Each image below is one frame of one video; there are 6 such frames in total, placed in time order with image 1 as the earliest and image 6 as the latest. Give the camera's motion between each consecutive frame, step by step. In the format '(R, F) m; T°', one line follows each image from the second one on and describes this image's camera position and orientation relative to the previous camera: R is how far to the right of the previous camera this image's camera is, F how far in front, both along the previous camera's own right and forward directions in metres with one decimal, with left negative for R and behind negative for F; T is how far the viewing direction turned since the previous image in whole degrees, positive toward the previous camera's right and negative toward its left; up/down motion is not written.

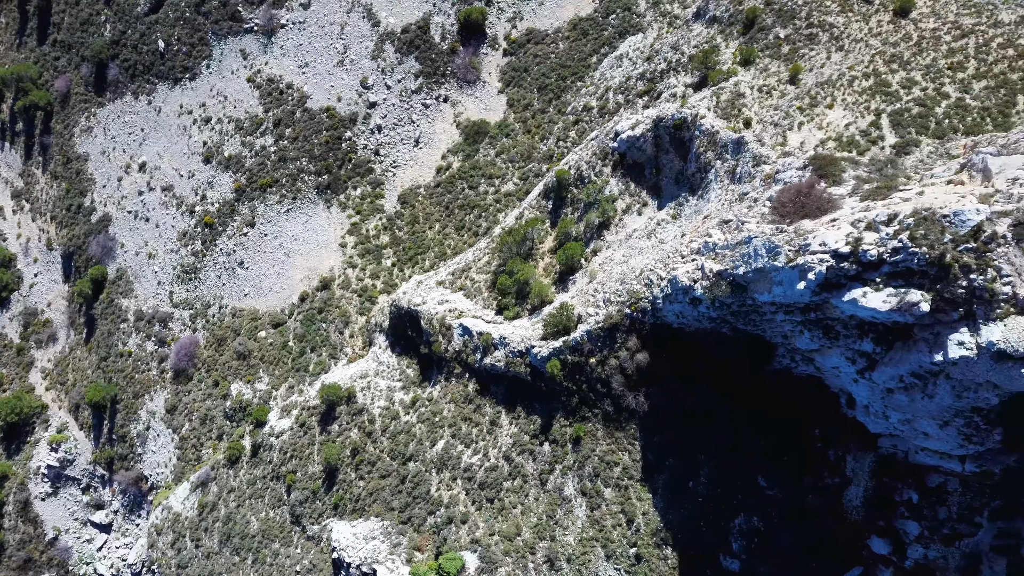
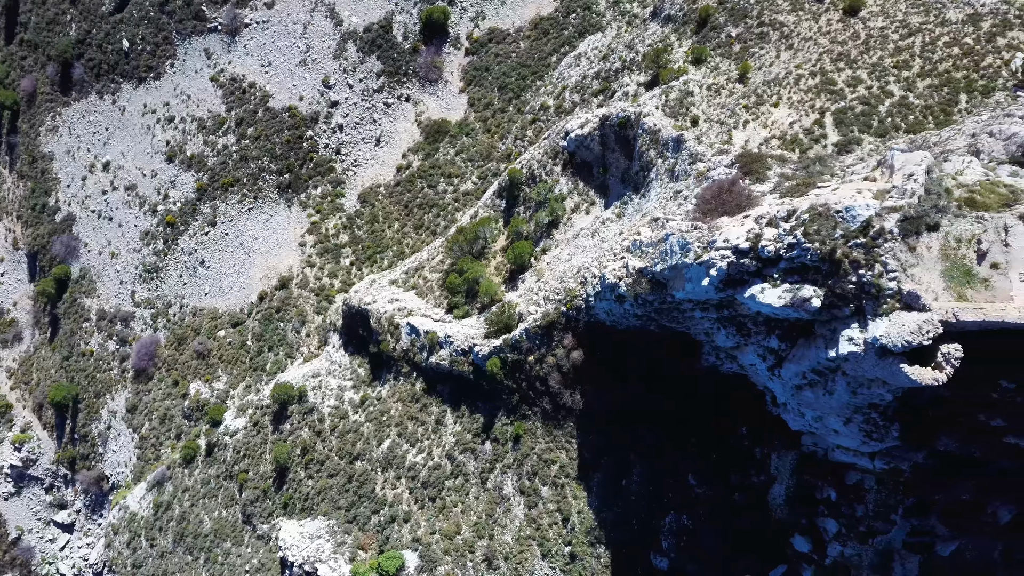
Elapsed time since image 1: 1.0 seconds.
(+2.7, +0.1) m; 0°
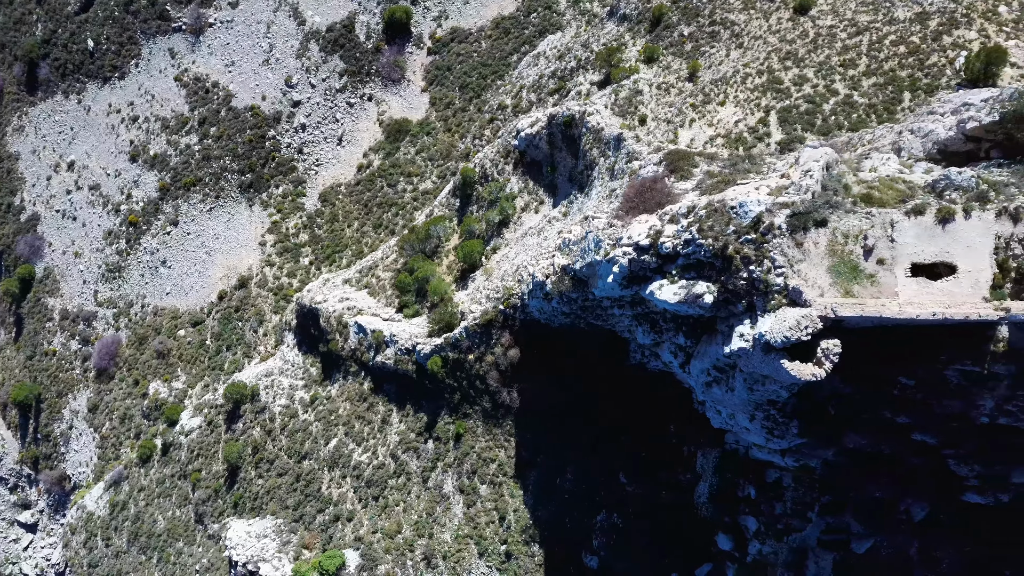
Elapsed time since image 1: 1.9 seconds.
(+2.6, 0.0) m; 0°
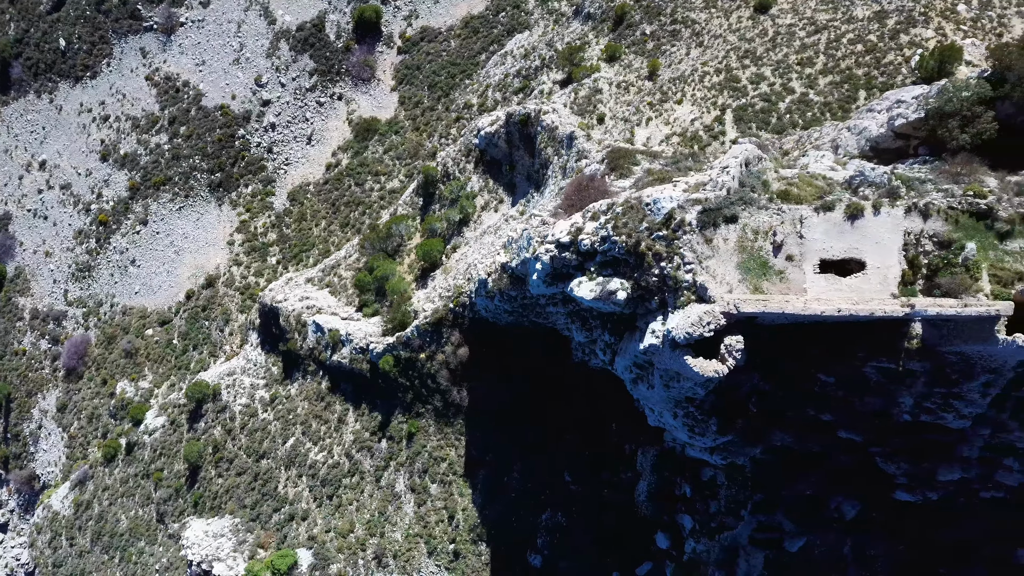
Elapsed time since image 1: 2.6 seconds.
(+2.1, +0.1) m; 0°
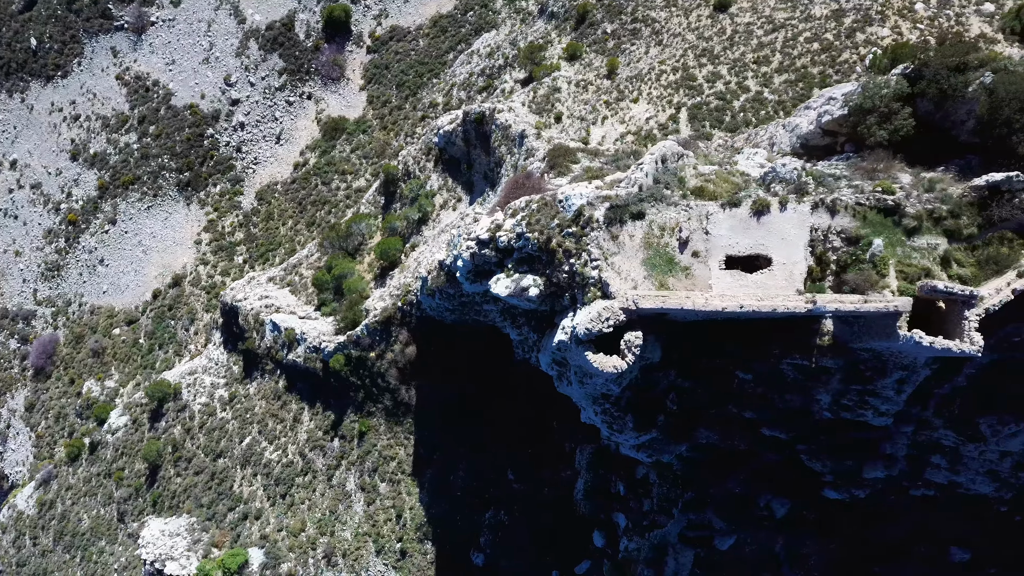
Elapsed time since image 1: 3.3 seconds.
(+2.2, +0.1) m; 0°
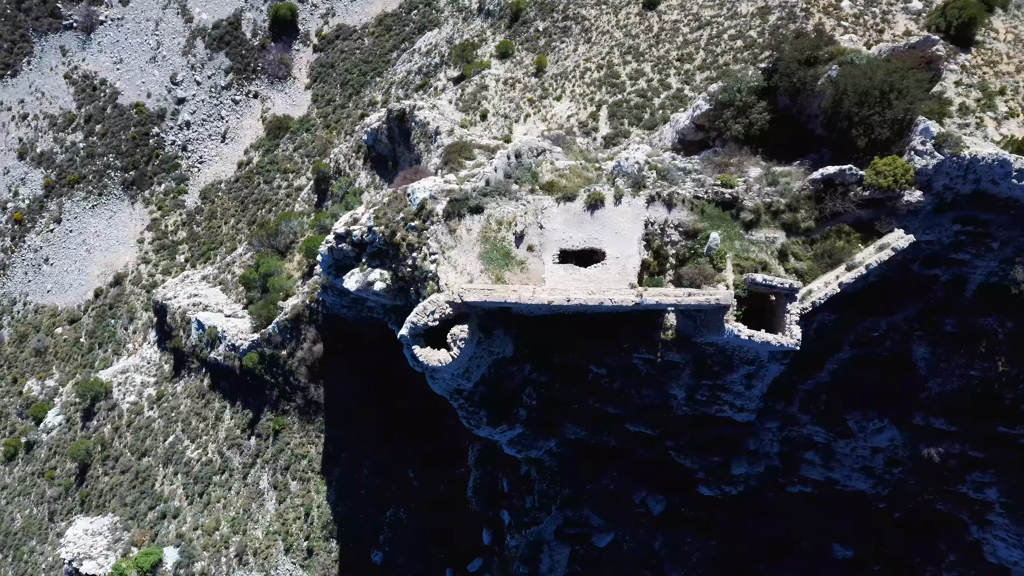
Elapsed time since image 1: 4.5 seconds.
(+3.7, +0.1) m; 0°
